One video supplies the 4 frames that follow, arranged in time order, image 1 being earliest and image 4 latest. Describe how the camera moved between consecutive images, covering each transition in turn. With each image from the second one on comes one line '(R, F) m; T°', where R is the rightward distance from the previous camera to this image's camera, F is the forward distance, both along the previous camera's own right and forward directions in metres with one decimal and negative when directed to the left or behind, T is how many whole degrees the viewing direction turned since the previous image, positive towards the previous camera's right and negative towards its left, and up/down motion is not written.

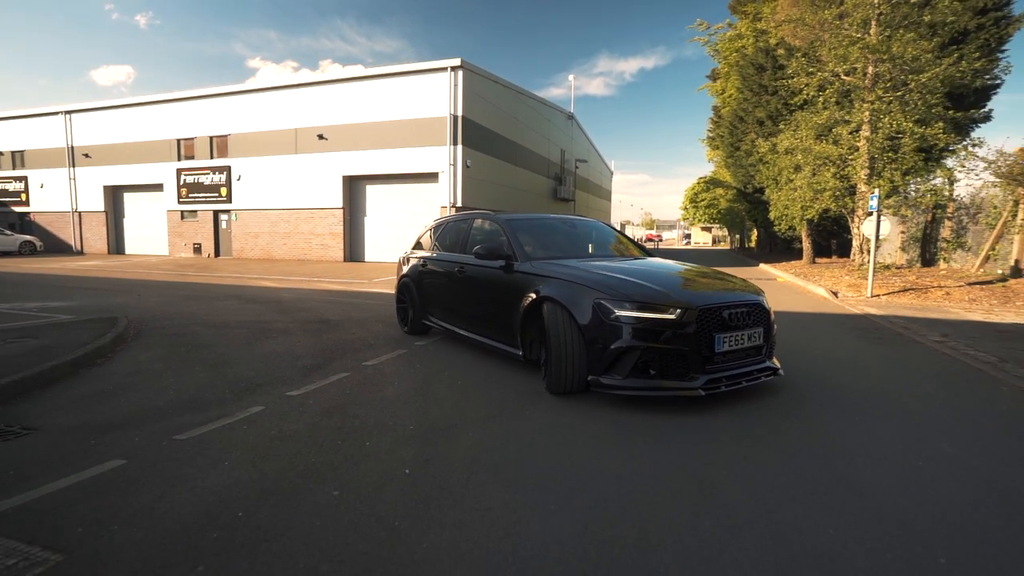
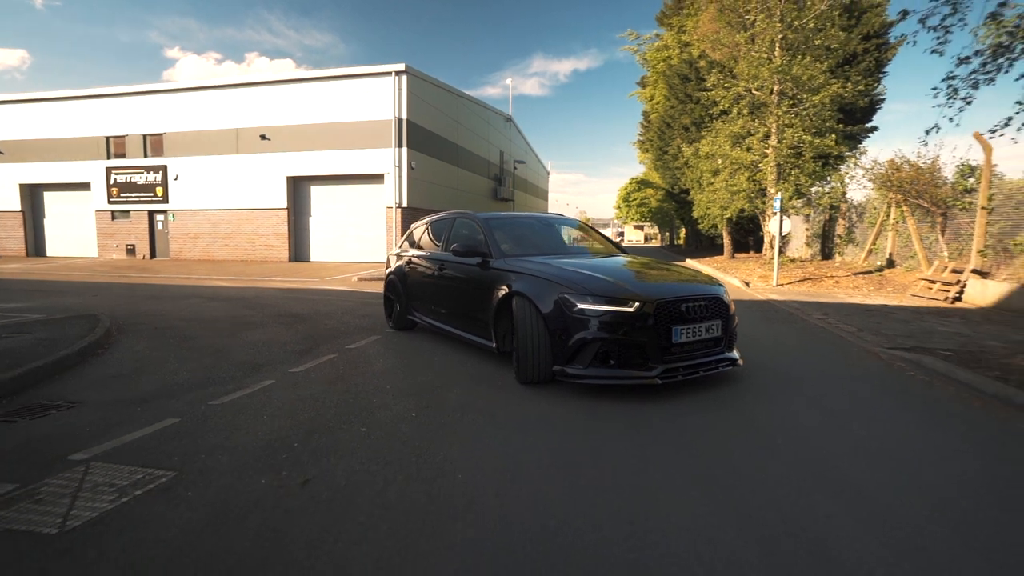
(-0.3, -1.1) m; +6°
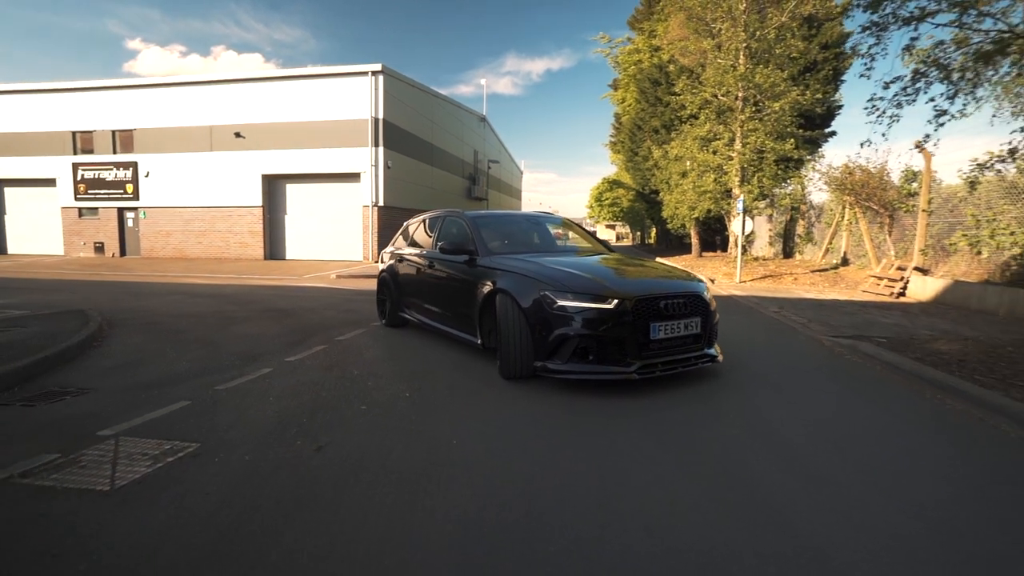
(-0.1, -0.5) m; +3°
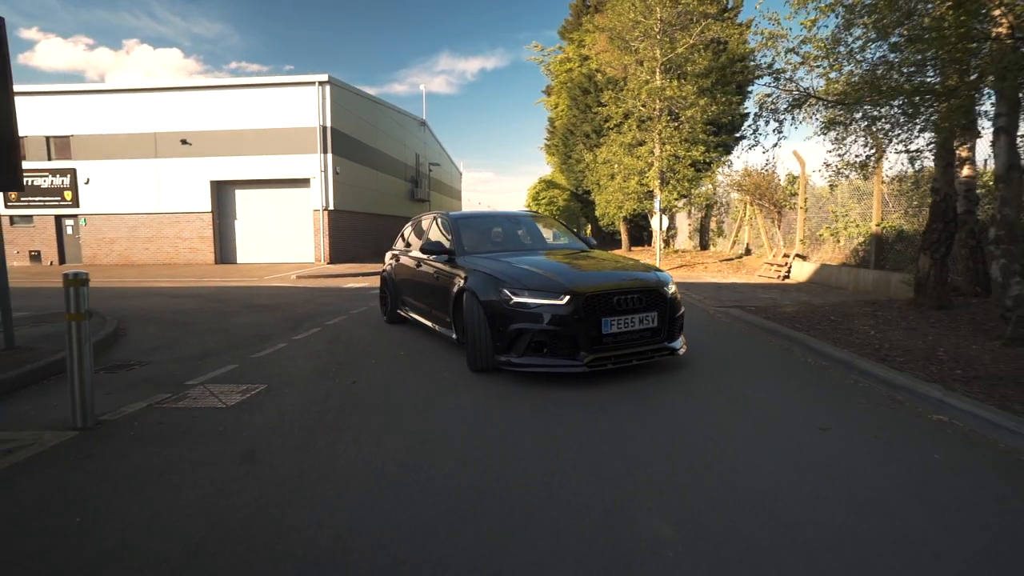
(-0.3, -1.8) m; +6°
